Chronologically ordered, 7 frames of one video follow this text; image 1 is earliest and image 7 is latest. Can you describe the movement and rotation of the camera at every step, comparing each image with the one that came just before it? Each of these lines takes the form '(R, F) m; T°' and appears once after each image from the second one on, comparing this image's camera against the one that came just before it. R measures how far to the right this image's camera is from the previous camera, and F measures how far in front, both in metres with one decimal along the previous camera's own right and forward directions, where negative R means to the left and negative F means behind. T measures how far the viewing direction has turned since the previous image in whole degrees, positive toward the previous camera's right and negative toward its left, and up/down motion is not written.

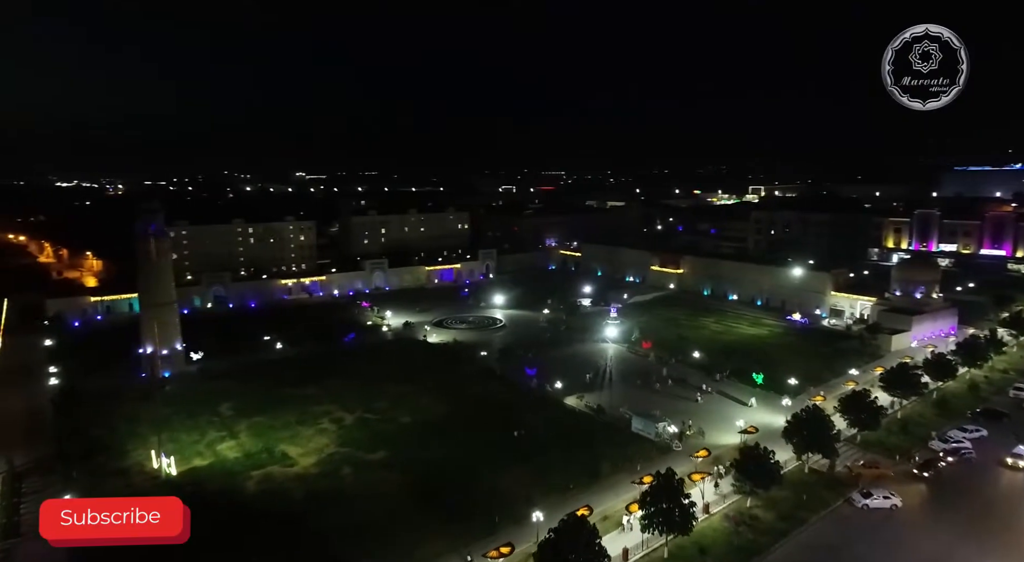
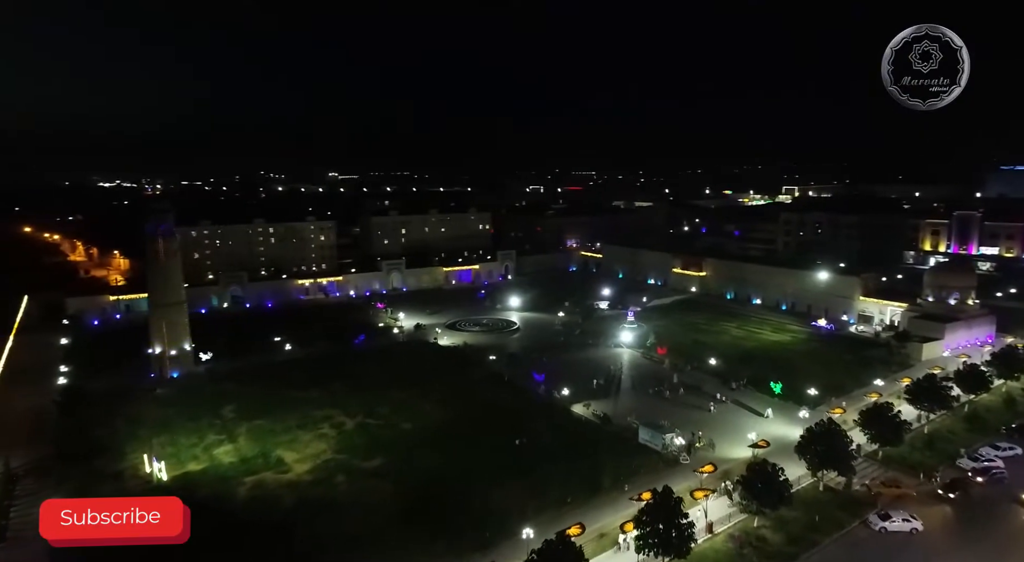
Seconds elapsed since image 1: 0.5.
(+0.6, +0.5) m; -3°
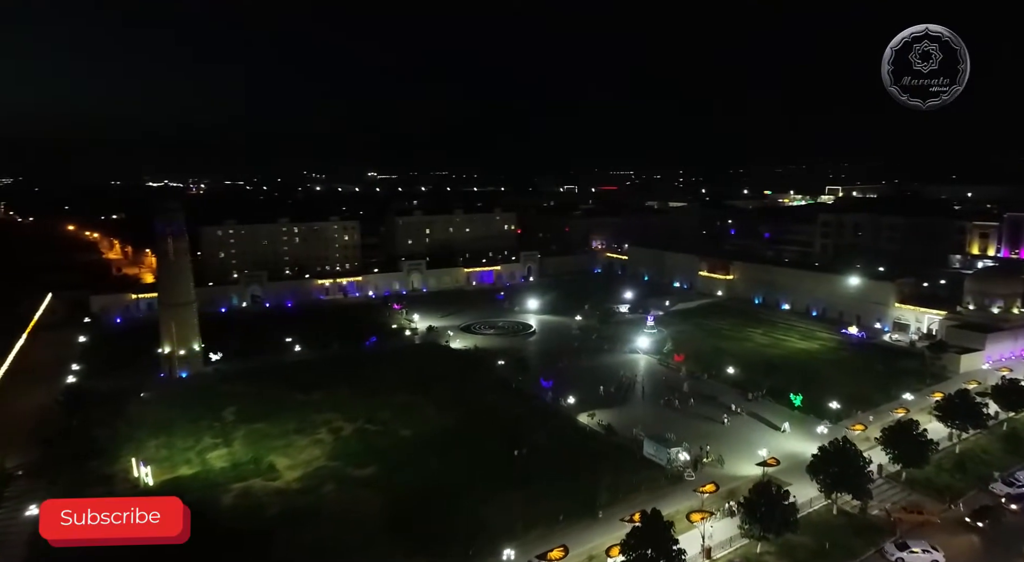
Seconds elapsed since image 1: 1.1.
(+0.8, +0.6) m; -3°
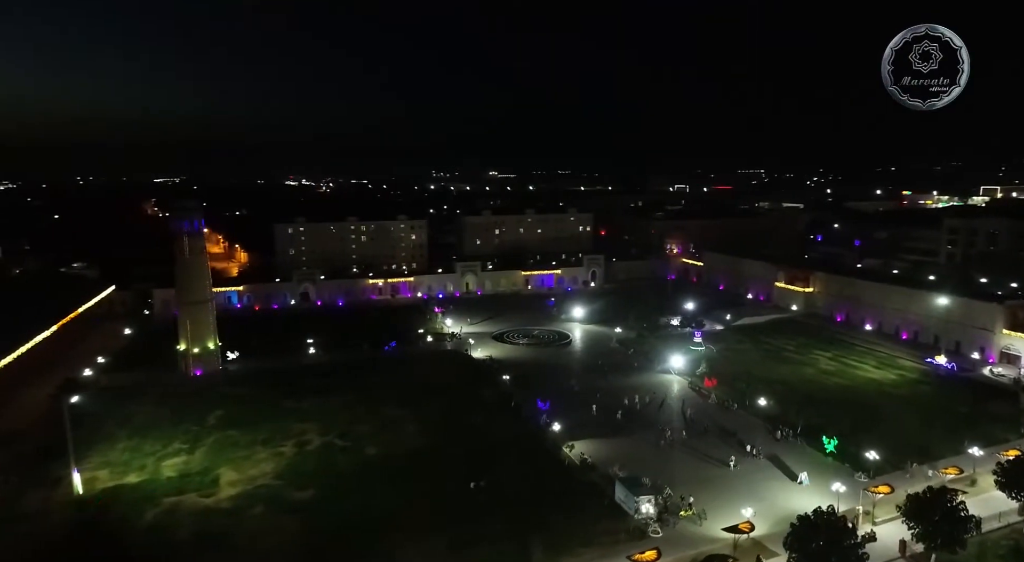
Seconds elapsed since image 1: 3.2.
(+3.3, +1.9) m; -10°
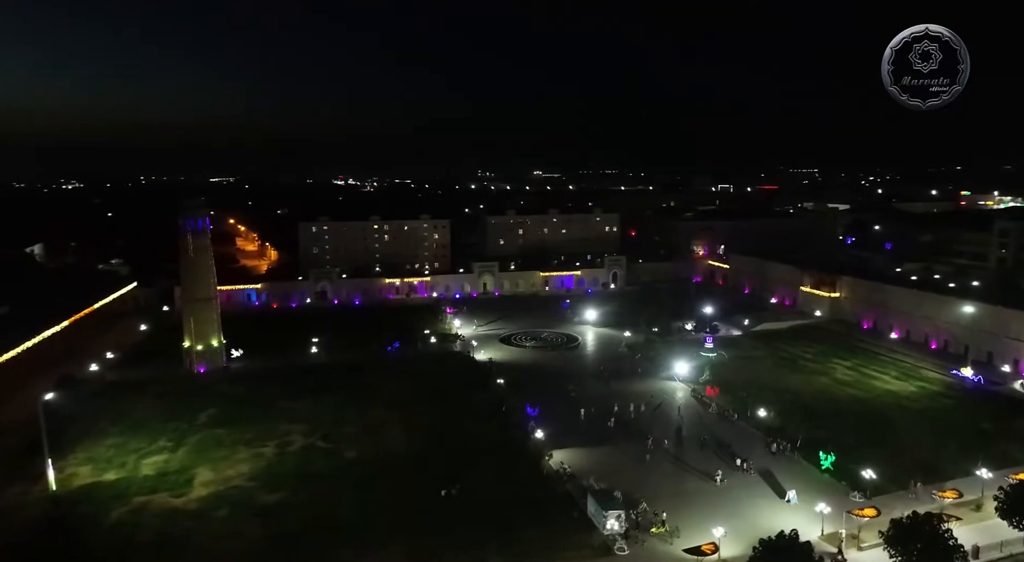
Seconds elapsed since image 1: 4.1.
(+1.4, +0.4) m; -4°
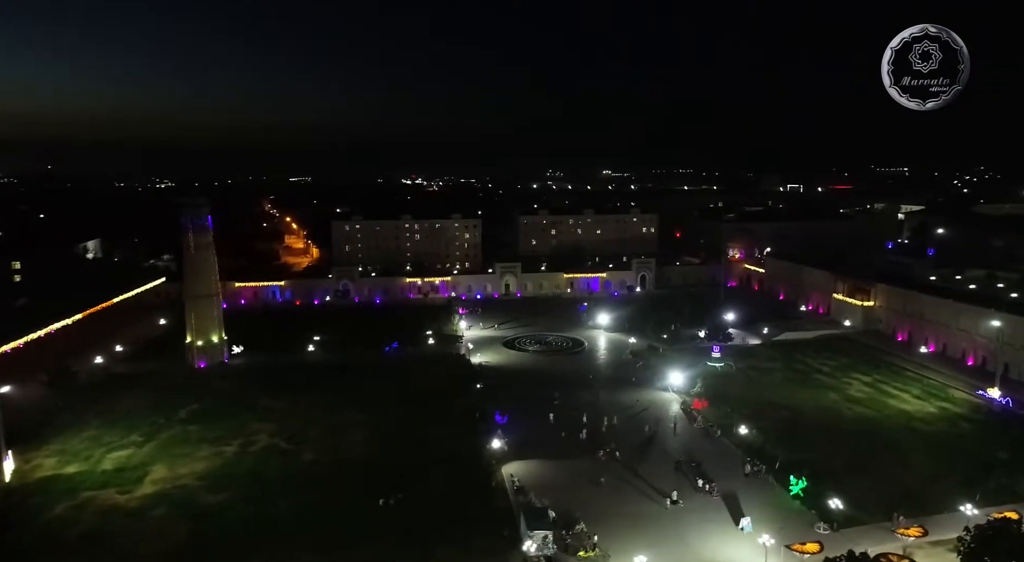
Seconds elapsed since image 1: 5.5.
(+2.5, +0.6) m; -6°
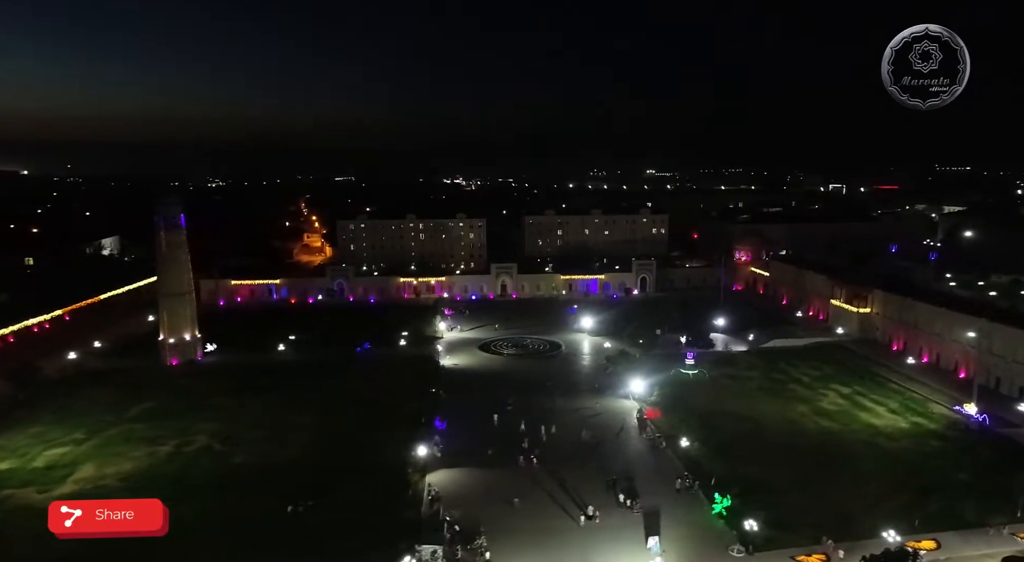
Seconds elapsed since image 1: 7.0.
(+2.6, +0.4) m; -3°
